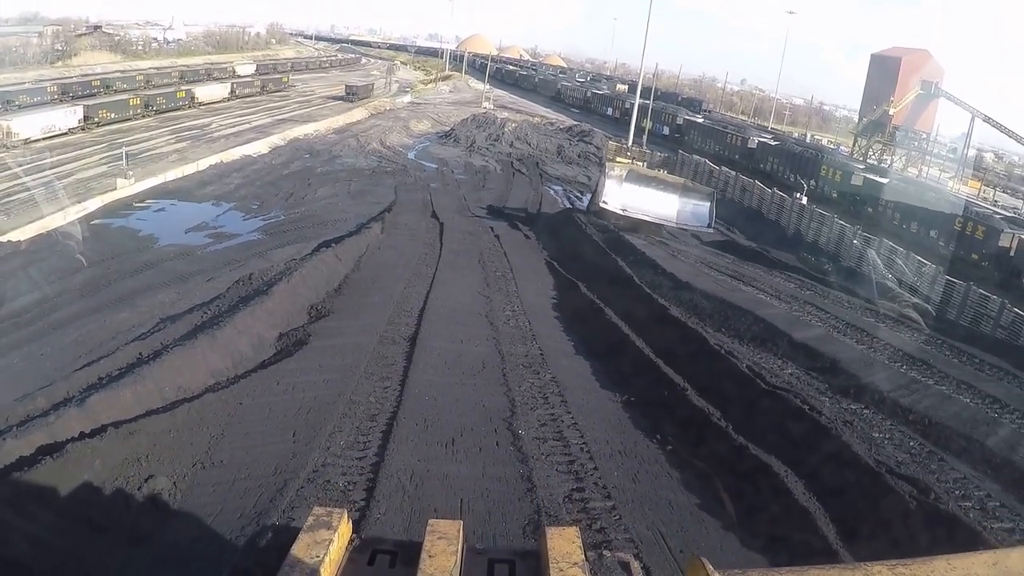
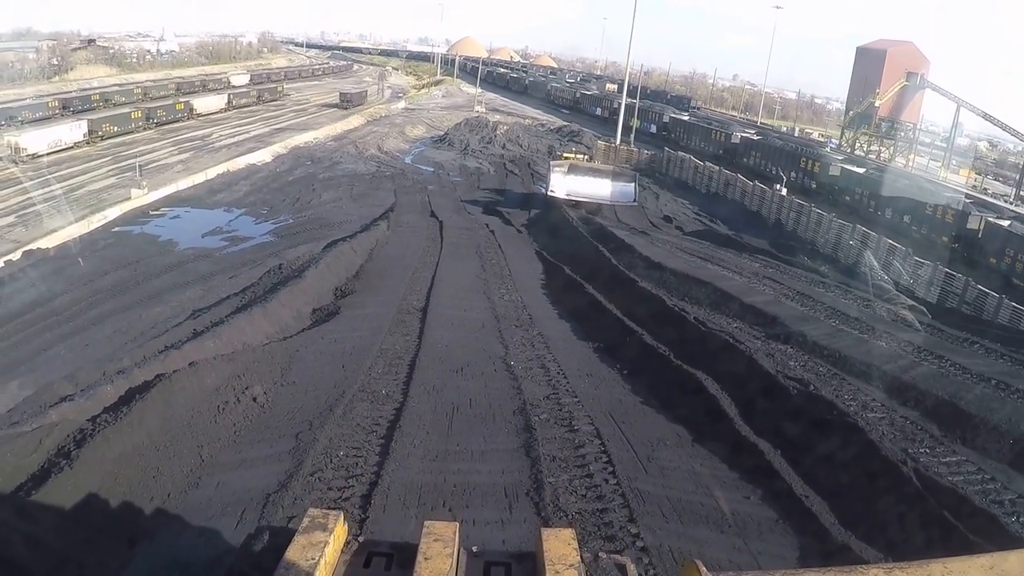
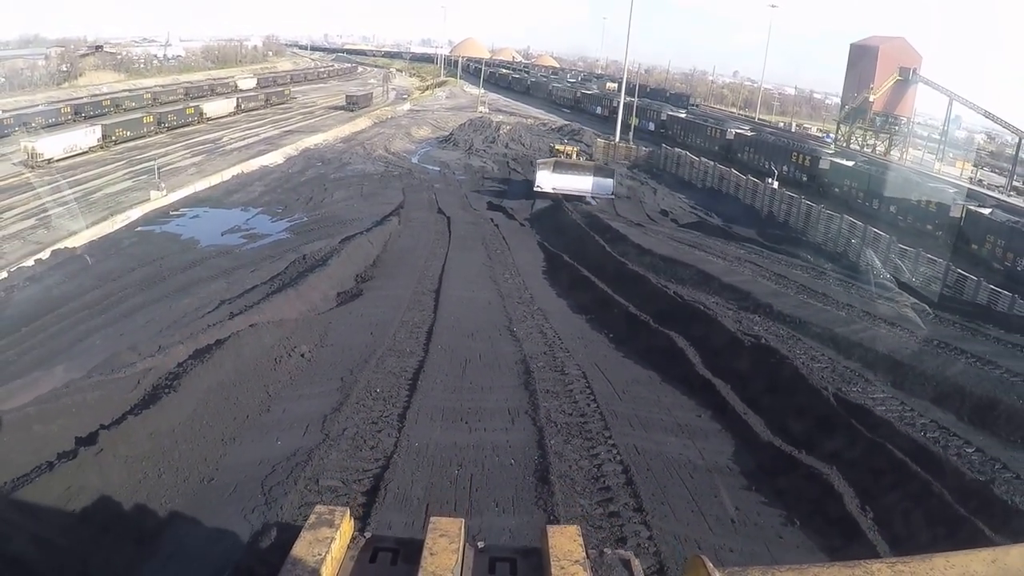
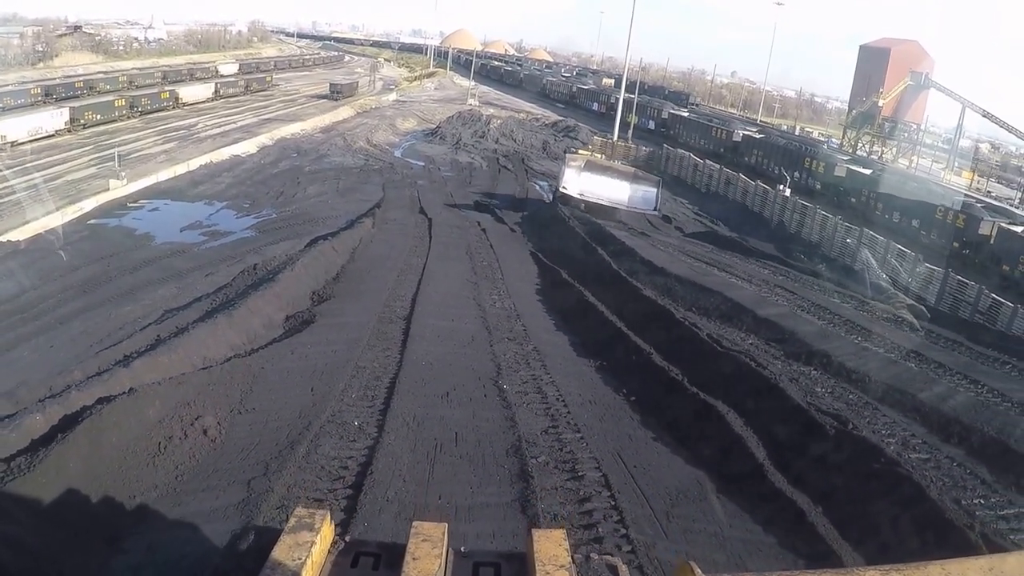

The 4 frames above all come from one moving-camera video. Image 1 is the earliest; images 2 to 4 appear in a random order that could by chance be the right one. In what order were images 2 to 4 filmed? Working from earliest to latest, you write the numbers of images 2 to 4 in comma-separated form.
4, 2, 3
